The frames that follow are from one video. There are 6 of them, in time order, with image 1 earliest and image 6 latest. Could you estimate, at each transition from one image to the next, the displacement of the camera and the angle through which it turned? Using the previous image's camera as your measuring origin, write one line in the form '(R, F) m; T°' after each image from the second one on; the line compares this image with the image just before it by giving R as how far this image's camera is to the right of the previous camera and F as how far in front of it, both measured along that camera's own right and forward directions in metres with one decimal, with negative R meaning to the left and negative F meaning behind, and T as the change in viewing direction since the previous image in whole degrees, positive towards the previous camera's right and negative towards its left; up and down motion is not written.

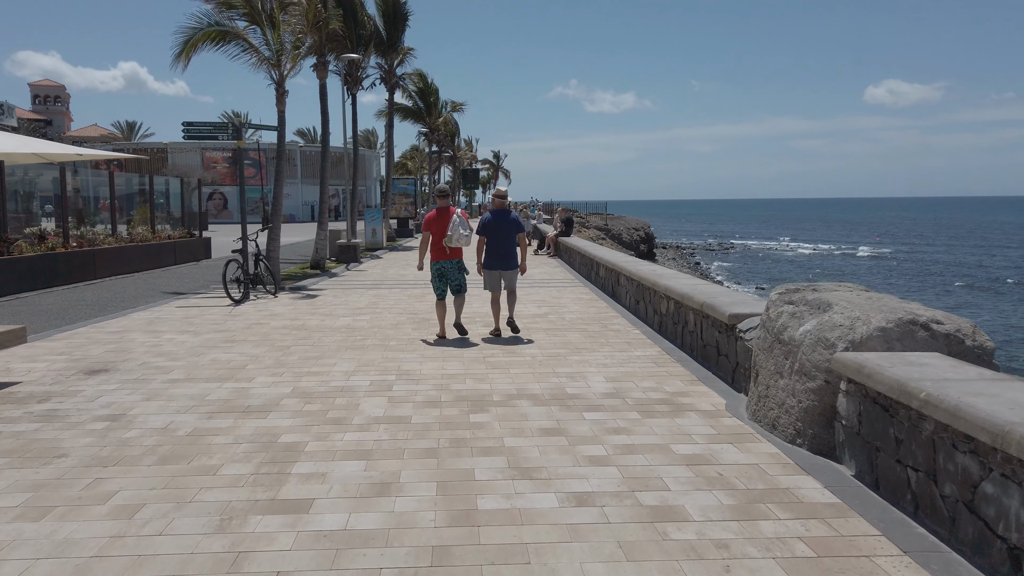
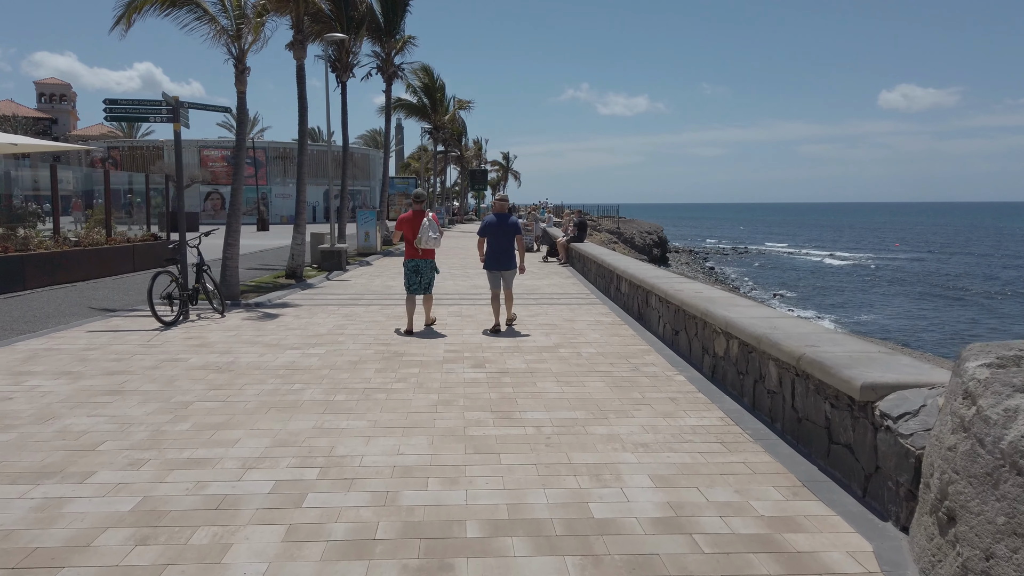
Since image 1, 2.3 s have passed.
(+0.1, +2.6) m; -1°
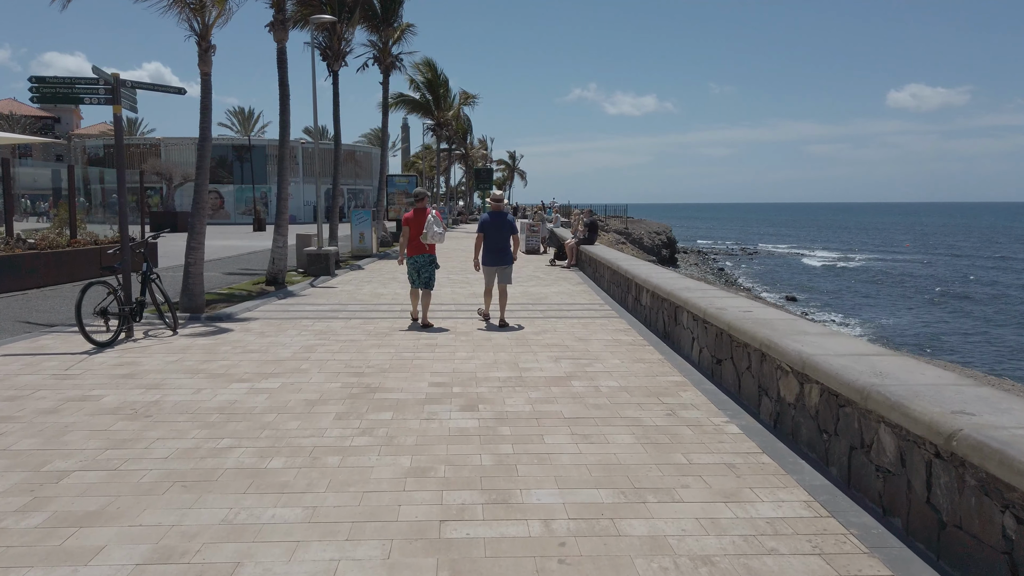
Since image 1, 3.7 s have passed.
(0.0, +1.7) m; 0°
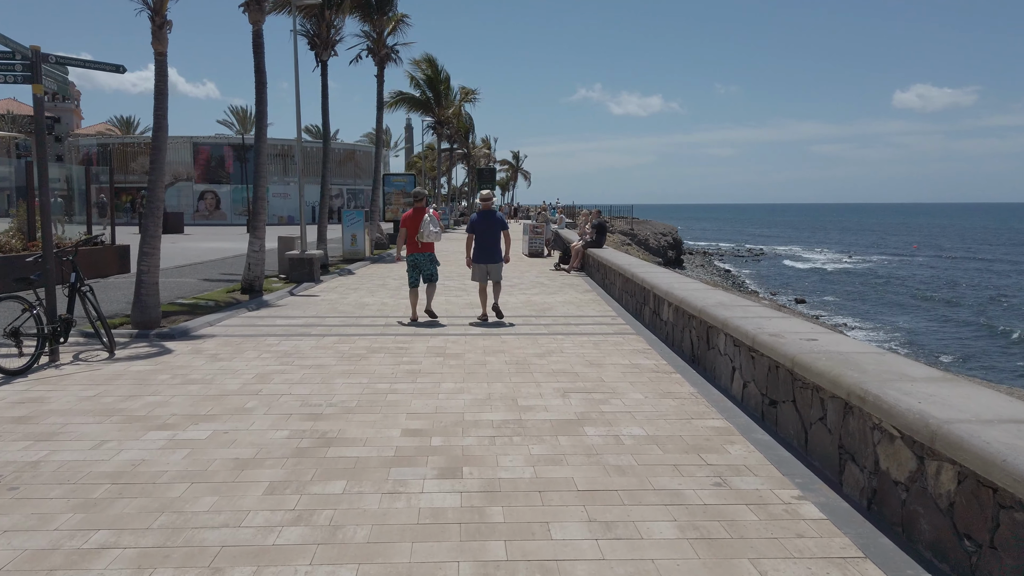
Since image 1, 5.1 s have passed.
(+0.1, +1.5) m; 0°
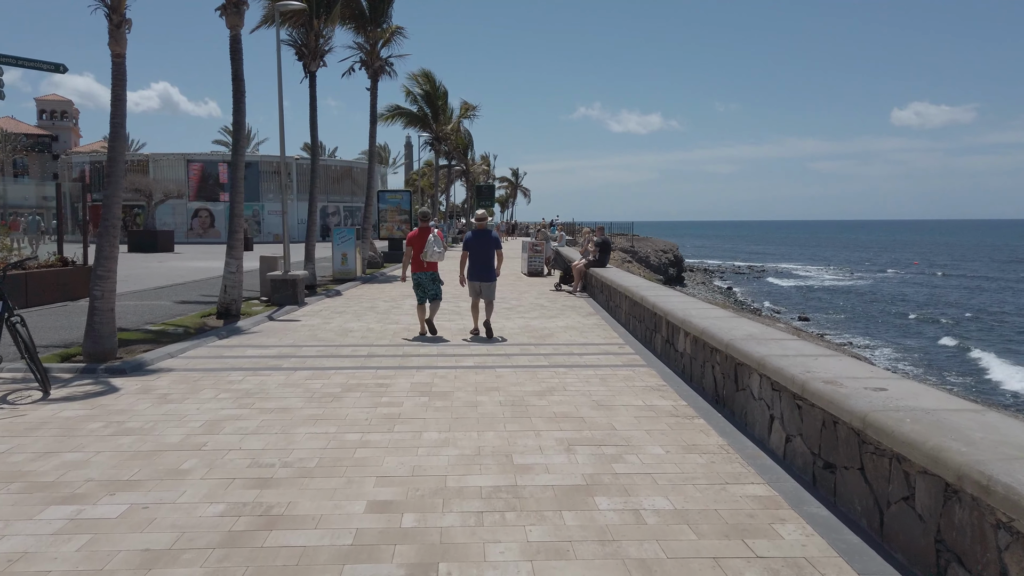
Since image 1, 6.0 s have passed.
(0.0, +1.0) m; 0°
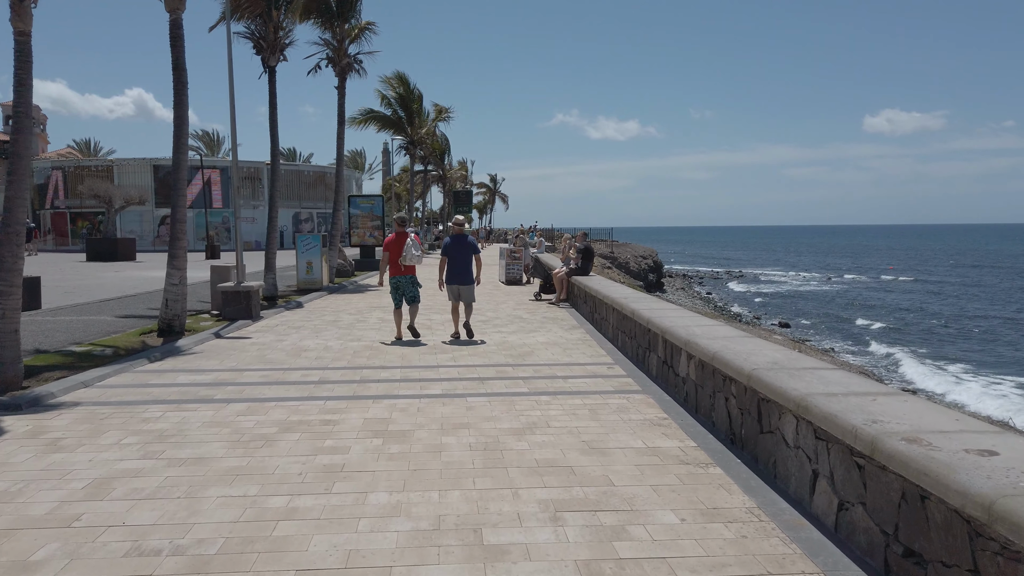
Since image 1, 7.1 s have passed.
(+0.1, +1.2) m; +2°
